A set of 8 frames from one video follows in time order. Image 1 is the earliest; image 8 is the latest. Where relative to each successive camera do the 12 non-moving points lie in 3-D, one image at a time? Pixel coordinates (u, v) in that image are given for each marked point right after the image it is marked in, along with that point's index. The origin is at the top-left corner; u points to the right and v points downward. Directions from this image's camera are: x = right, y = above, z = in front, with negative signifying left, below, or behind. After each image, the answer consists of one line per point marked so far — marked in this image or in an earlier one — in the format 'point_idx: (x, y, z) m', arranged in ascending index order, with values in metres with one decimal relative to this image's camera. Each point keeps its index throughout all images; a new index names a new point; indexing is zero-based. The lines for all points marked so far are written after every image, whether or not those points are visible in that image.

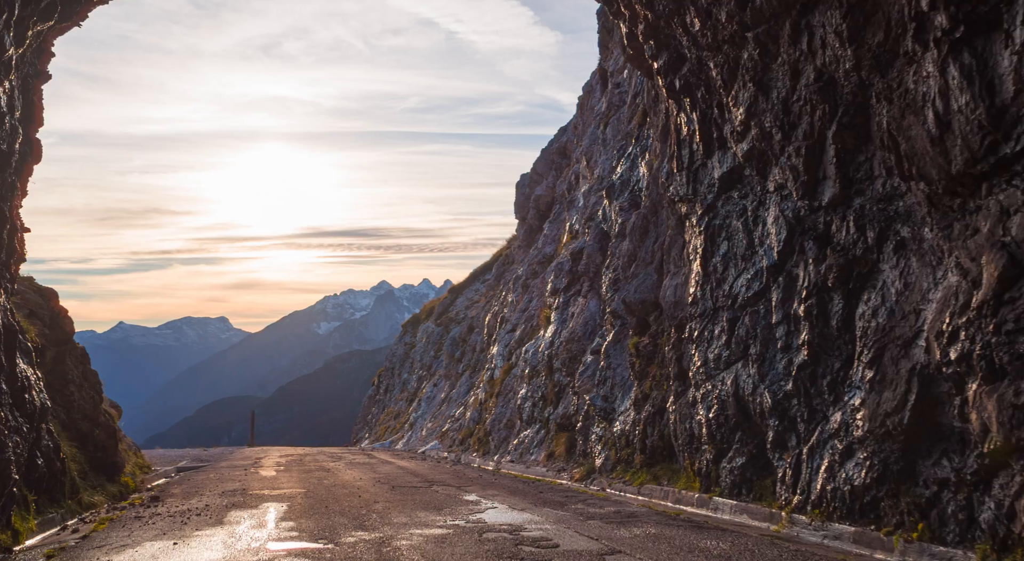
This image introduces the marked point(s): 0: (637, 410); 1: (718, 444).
0: (+2.4, -2.5, +16.7) m
1: (+3.1, -2.4, +13.0) m
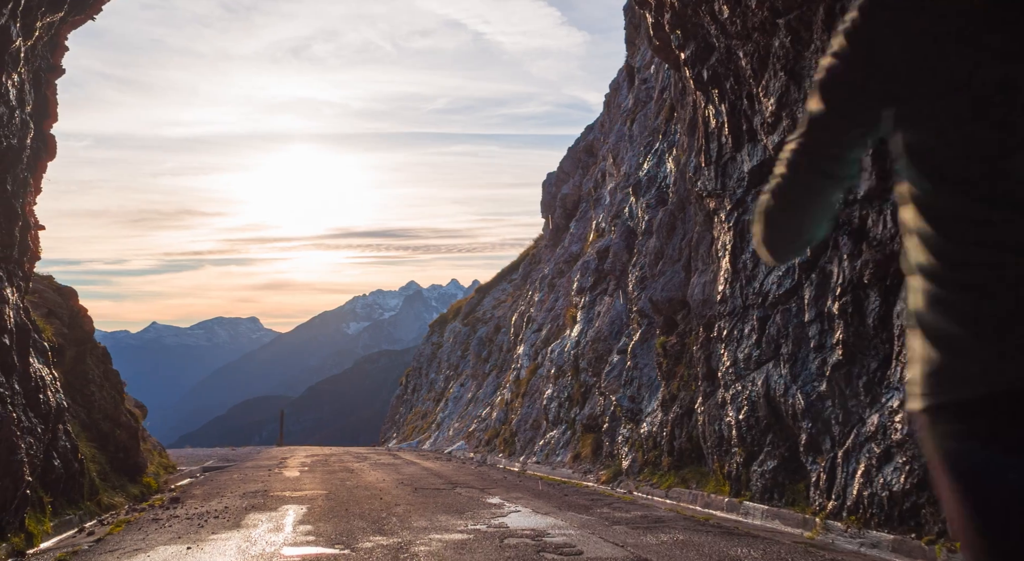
0: (+2.9, -2.5, +16.3) m
1: (+3.4, -2.4, +12.6) m
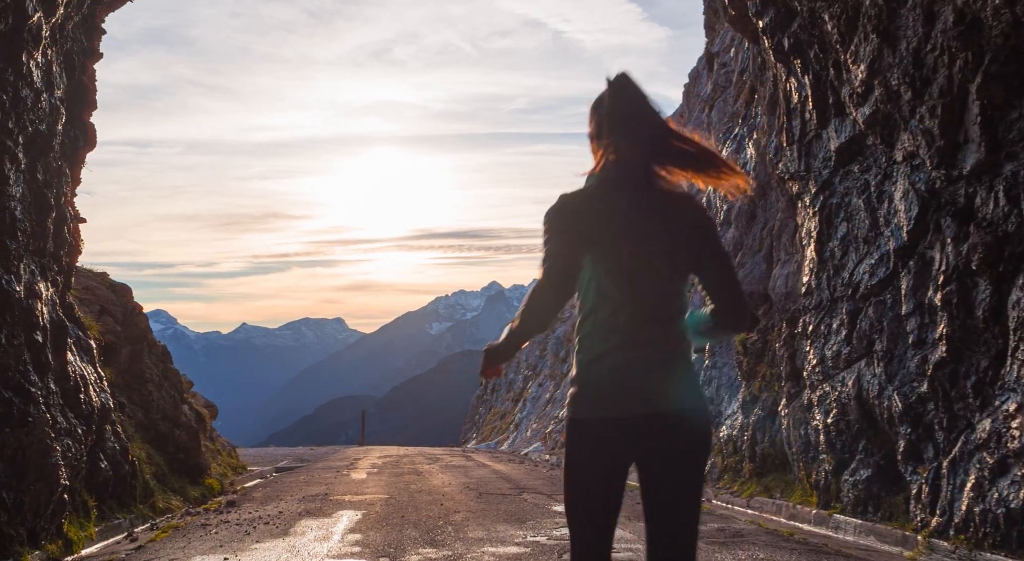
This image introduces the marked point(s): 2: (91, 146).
0: (+4.1, -2.3, +15.1) m
1: (+4.3, -2.3, +11.3) m
2: (-5.0, +1.6, +10.3) m
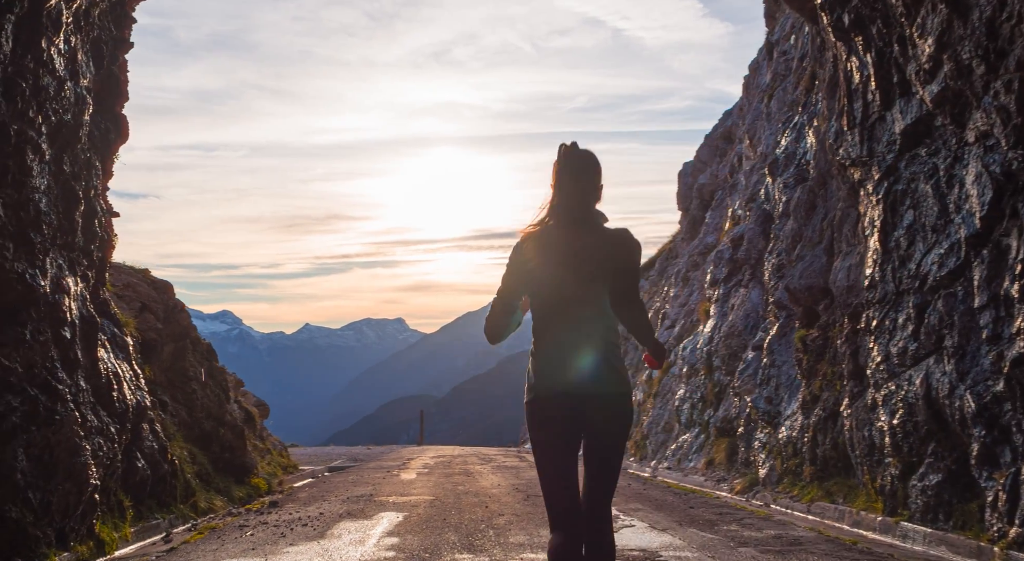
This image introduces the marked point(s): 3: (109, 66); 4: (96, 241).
0: (+4.9, -2.2, +14.3) m
1: (+4.8, -2.2, +10.6) m
2: (-4.6, +1.7, +10.1) m
3: (-4.4, +2.3, +9.4) m
4: (-4.4, +0.4, +9.2) m
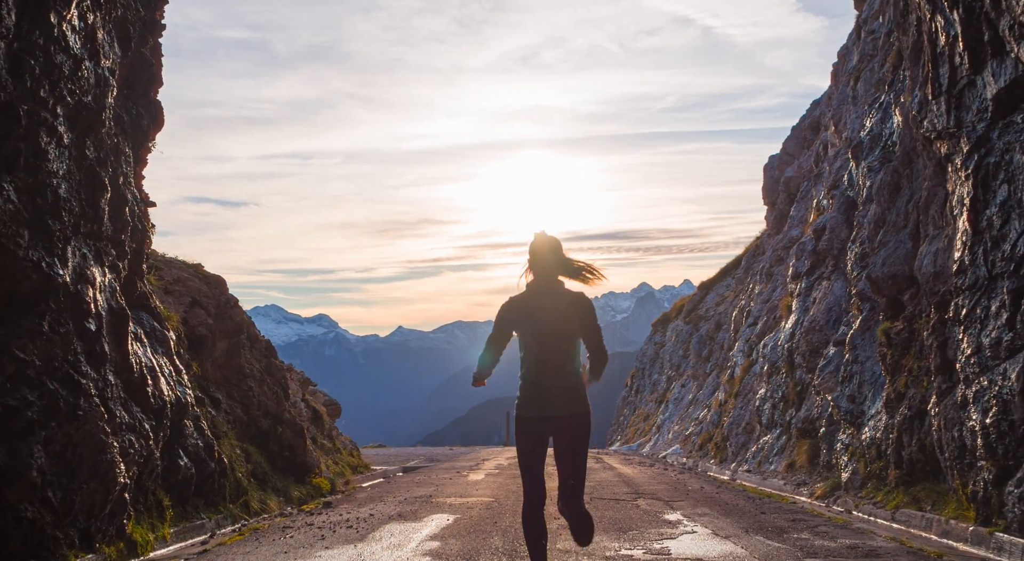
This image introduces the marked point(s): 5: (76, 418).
0: (+5.8, -2.0, +13.2) m
1: (+5.3, -2.0, +9.5) m
2: (-4.1, +1.7, +10.0) m
3: (-4.0, +2.4, +9.2) m
4: (-4.0, +0.5, +9.1) m
5: (-3.9, -1.2, +7.8) m
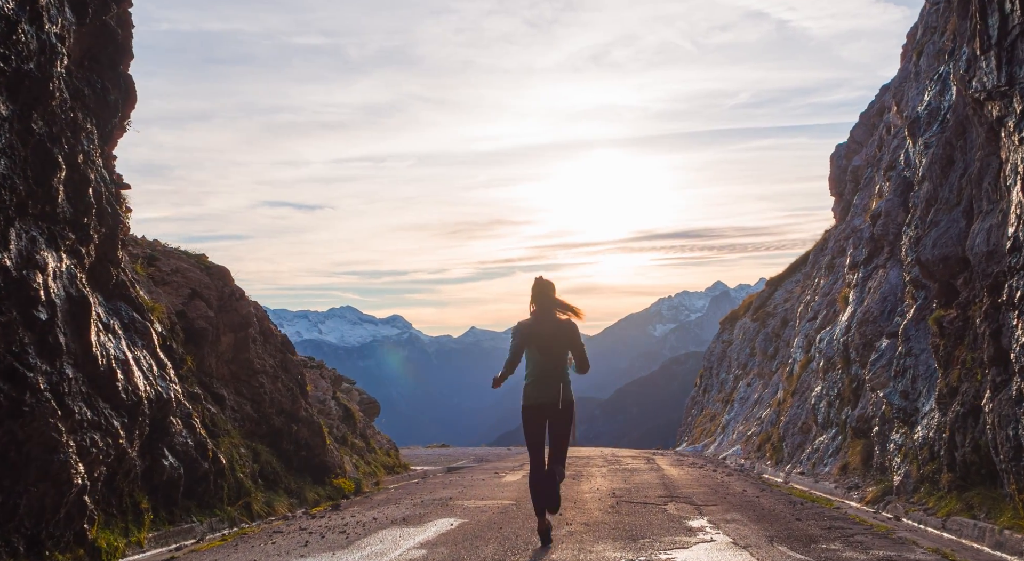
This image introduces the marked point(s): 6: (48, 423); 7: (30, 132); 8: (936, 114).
0: (+5.9, -1.8, +11.9) m
1: (+5.2, -1.7, +8.2) m
2: (-4.2, +1.9, +9.5) m
3: (-4.1, +2.5, +8.7) m
4: (-4.2, +0.6, +8.6) m
5: (-4.1, -1.1, +7.3) m
6: (-4.1, -1.2, +7.5) m
7: (-4.2, +1.2, +7.6) m
8: (+7.7, +3.1, +15.9) m
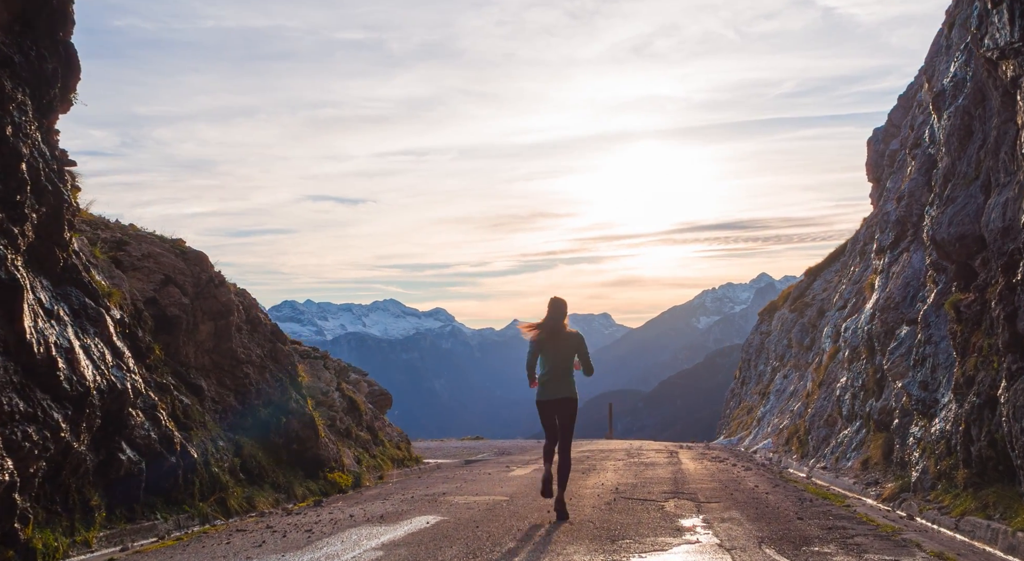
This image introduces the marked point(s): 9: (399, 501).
0: (+5.7, -1.6, +11.1) m
1: (+4.9, -1.5, +7.4) m
2: (-4.5, +2.0, +9.0) m
3: (-4.5, +2.6, +8.3) m
4: (-4.5, +0.8, +8.1) m
5: (-4.5, -1.0, +6.8) m
6: (-4.5, -1.1, +7.1) m
7: (-4.6, +1.4, +7.1) m
8: (+7.7, +3.4, +14.9) m
9: (-1.7, -3.3, +13.1) m
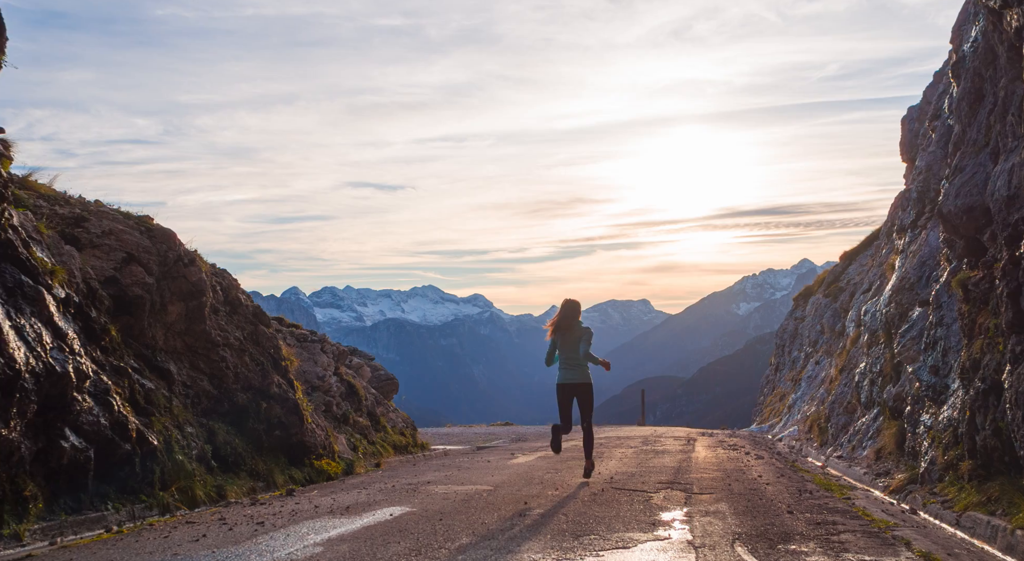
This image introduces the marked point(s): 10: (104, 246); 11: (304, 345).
0: (+5.4, -1.3, +10.2) m
1: (+4.4, -1.3, +6.6) m
2: (-4.9, +2.2, +8.6) m
3: (-5.0, +2.8, +7.8) m
4: (-5.0, +0.9, +7.7) m
5: (-5.0, -0.8, +6.4) m
6: (-5.0, -0.9, +6.7) m
7: (-5.1, +1.5, +6.7) m
8: (+7.5, +3.7, +13.9) m
9: (-1.9, -3.0, +12.6) m
10: (-5.2, +0.4, +11.2) m
11: (-4.7, -1.5, +19.6) m
